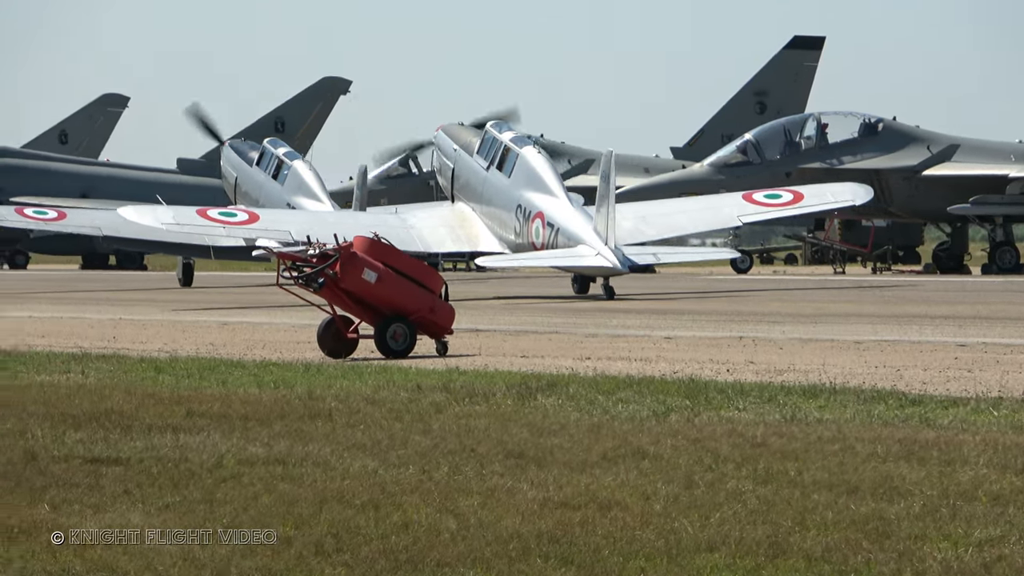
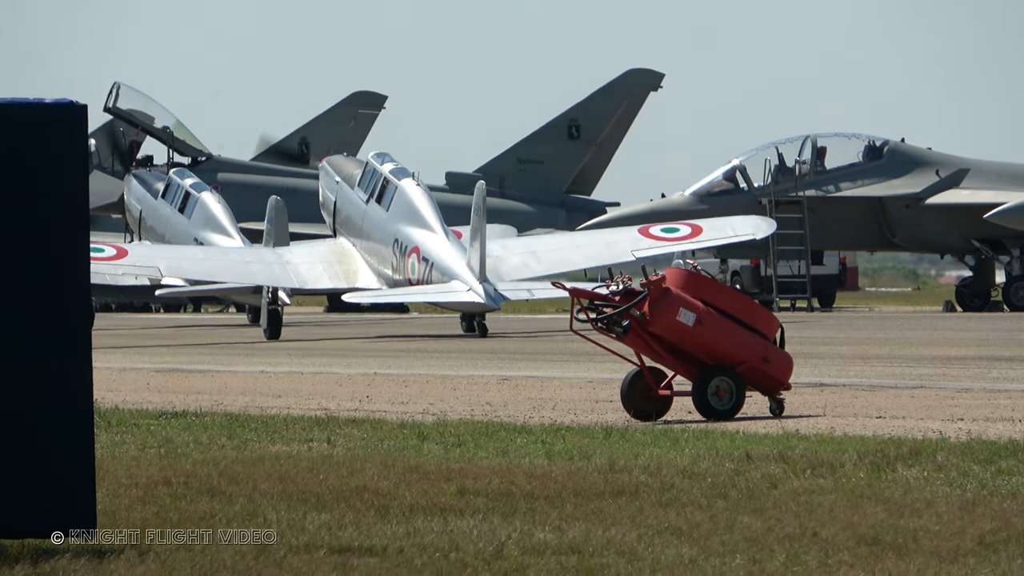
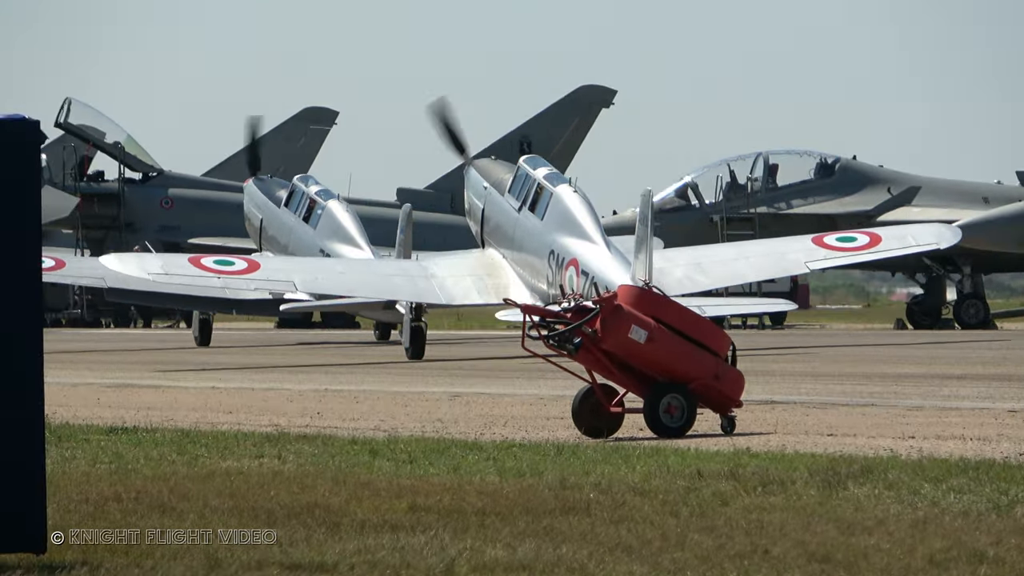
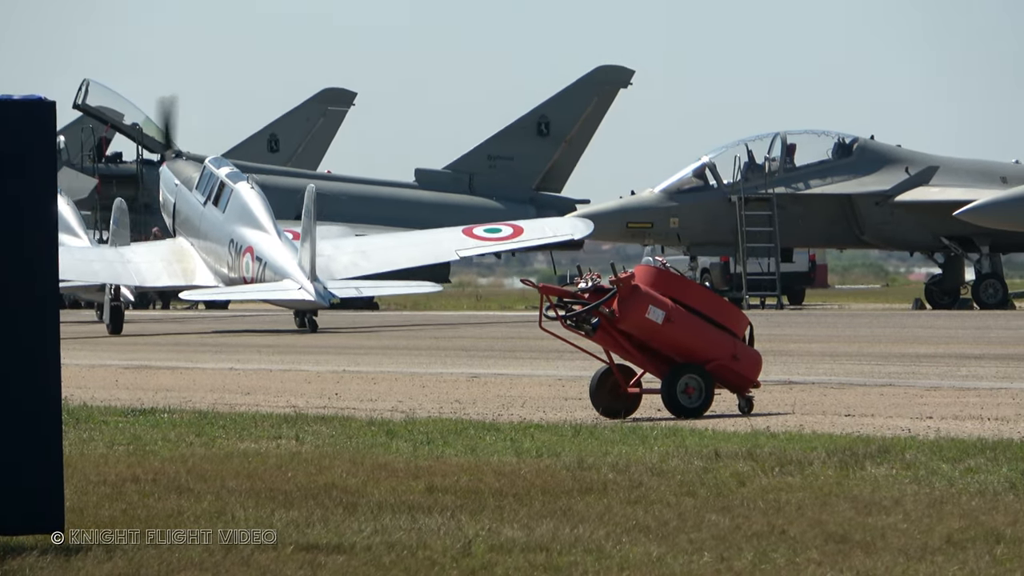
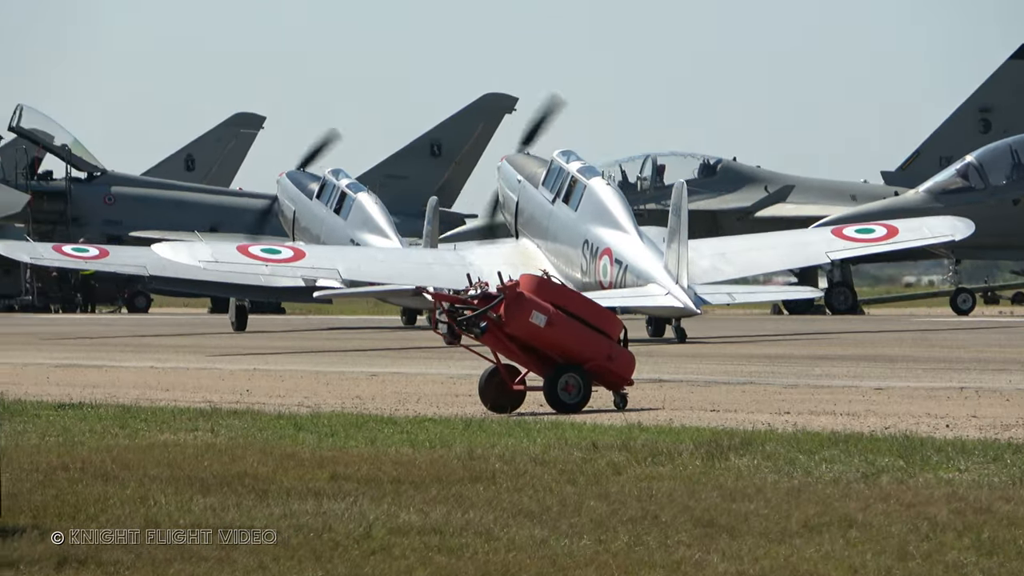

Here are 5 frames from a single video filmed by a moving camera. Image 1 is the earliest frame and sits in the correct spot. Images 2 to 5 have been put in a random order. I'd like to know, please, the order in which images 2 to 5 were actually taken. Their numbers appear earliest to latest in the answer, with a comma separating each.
5, 3, 2, 4
